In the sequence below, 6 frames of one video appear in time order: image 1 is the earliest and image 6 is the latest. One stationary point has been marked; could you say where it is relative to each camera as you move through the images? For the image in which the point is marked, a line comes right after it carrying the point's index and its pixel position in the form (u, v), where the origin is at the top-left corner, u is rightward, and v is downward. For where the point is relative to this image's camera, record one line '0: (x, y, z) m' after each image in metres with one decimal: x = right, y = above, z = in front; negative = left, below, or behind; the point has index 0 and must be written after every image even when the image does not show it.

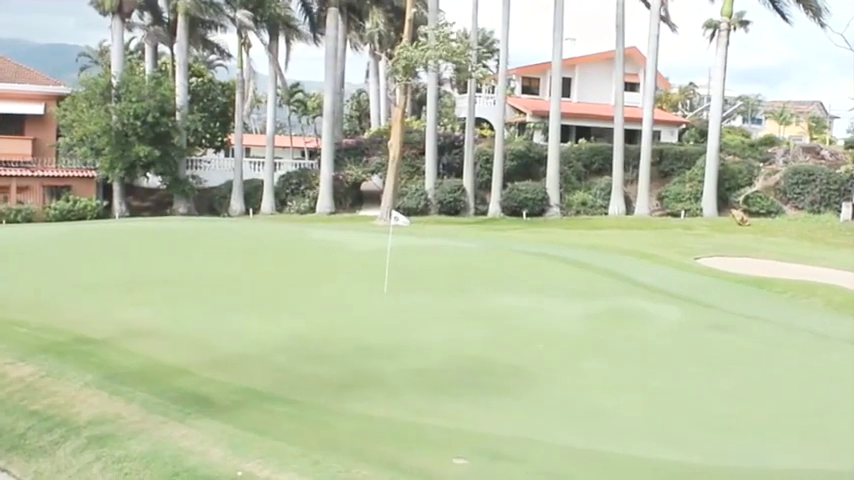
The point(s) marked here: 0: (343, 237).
0: (-1.5, 0.0, +18.7) m
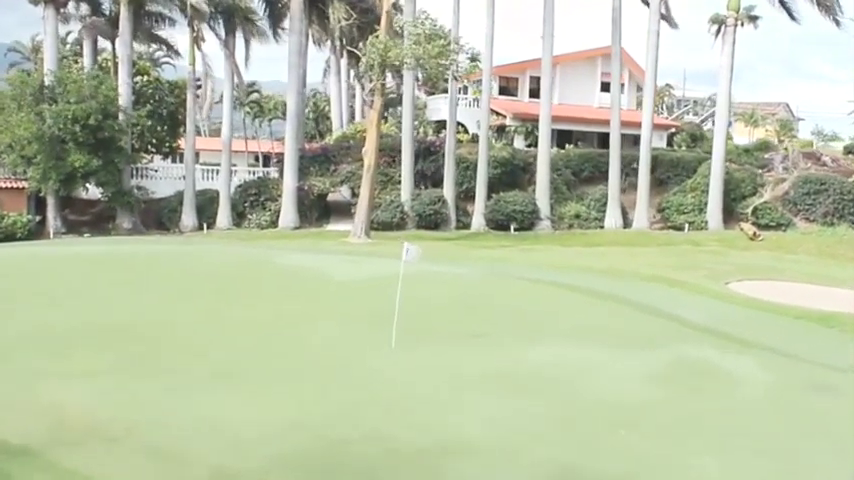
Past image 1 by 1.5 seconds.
0: (-1.6, -0.5, +15.9) m
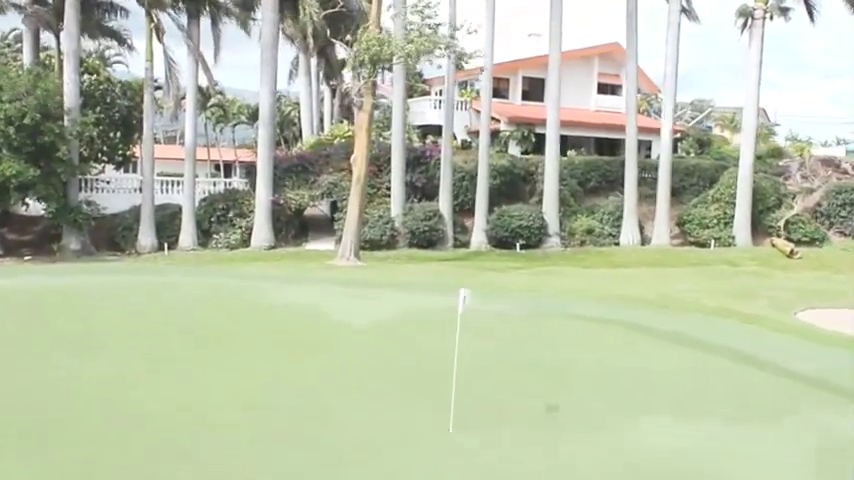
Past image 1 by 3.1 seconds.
0: (-1.3, -0.8, +13.0) m
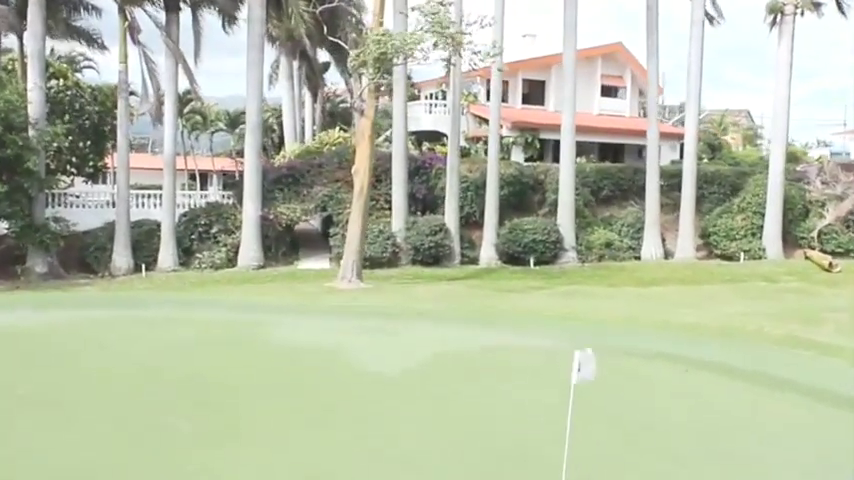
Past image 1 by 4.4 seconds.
0: (-1.0, -1.1, +11.1) m
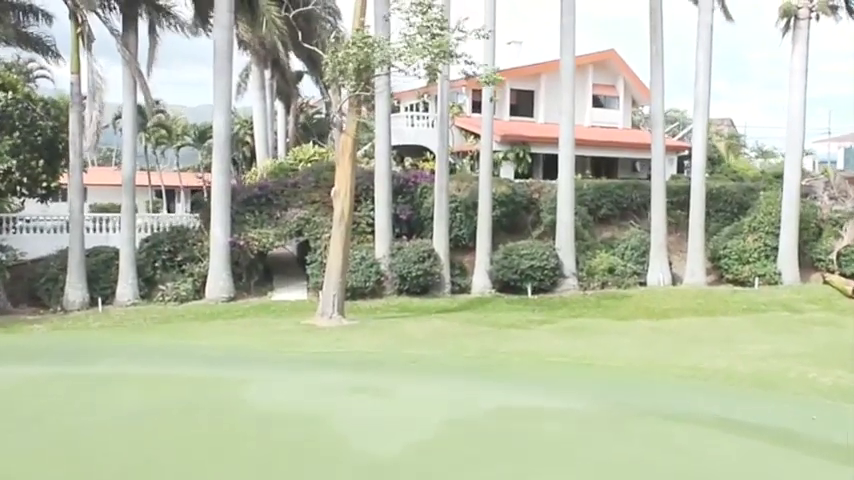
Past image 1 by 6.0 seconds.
0: (-1.0, -1.5, +9.3) m
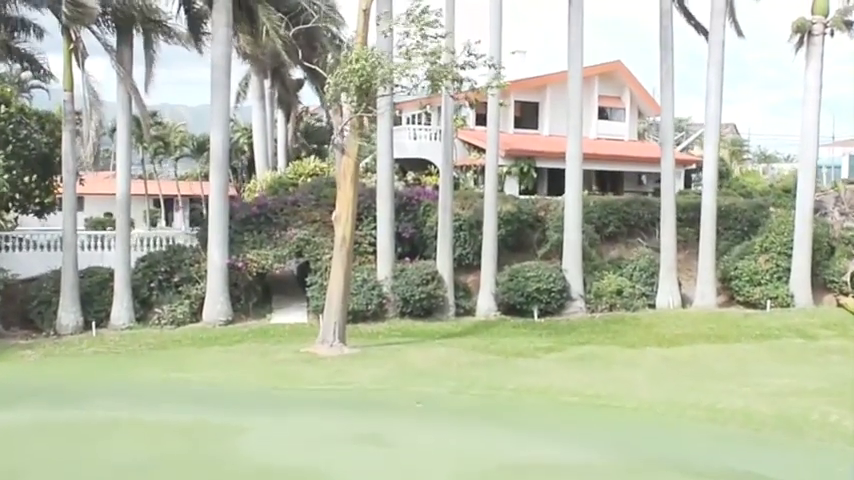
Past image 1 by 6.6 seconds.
0: (-0.9, -1.9, +8.8) m
